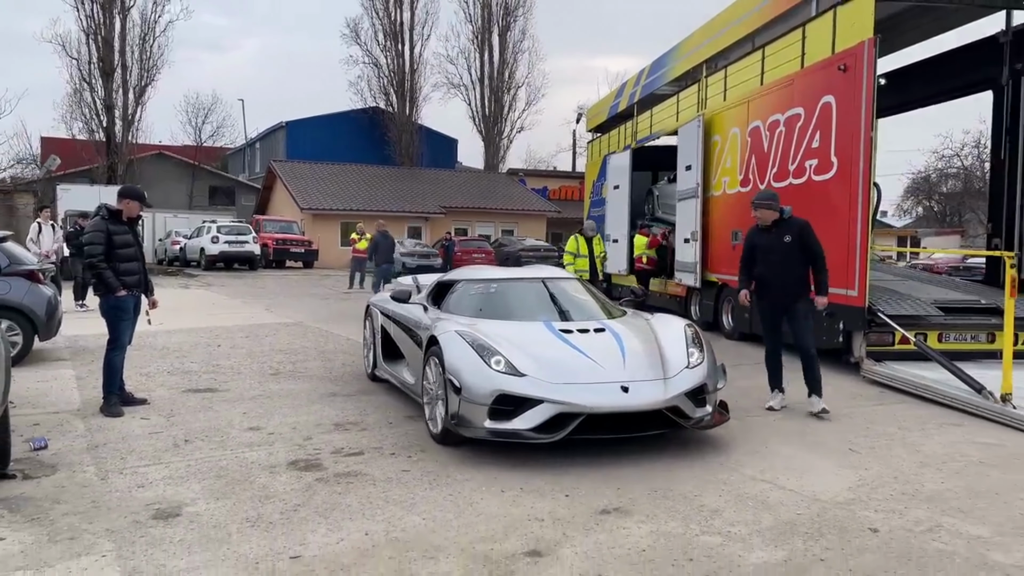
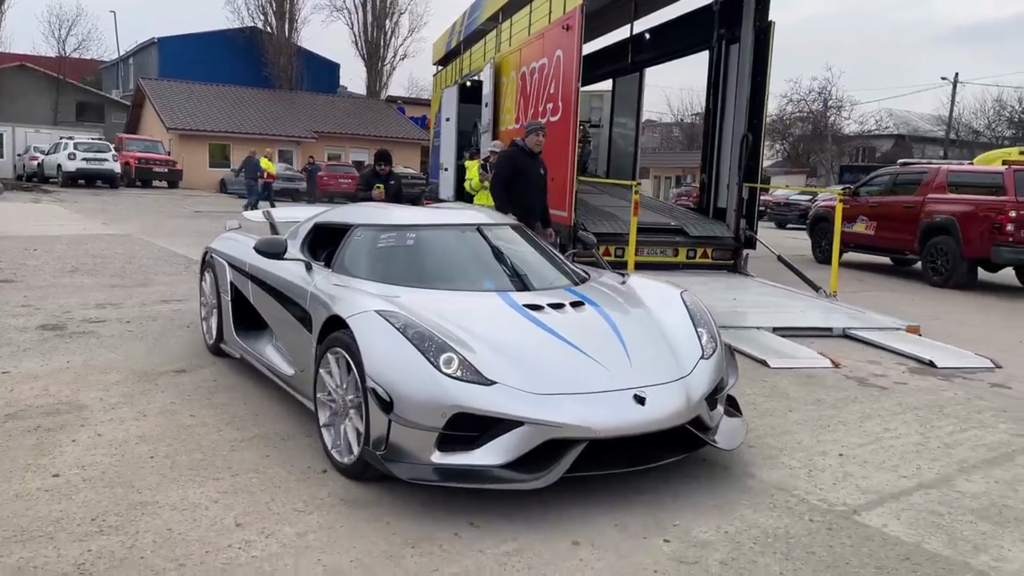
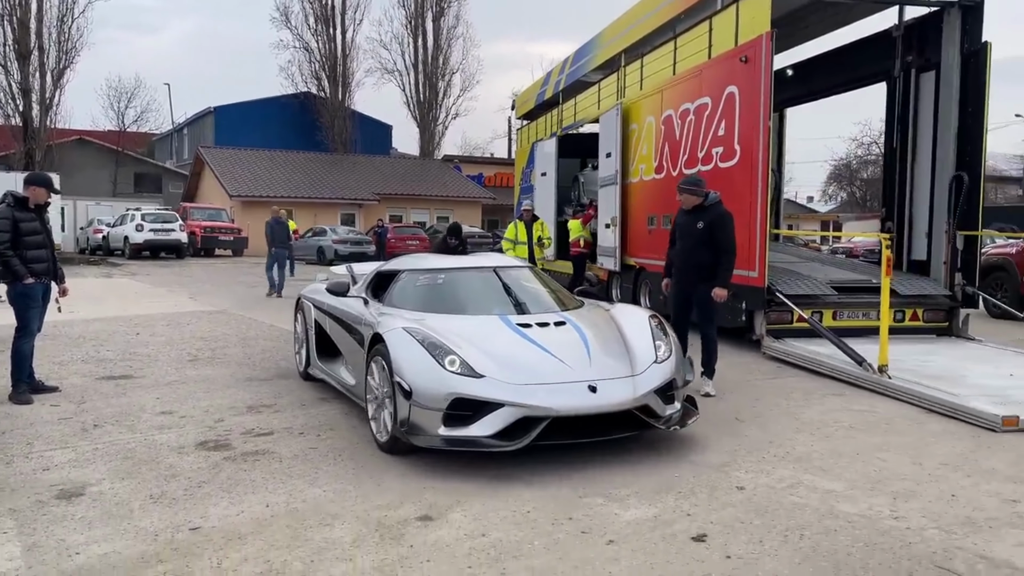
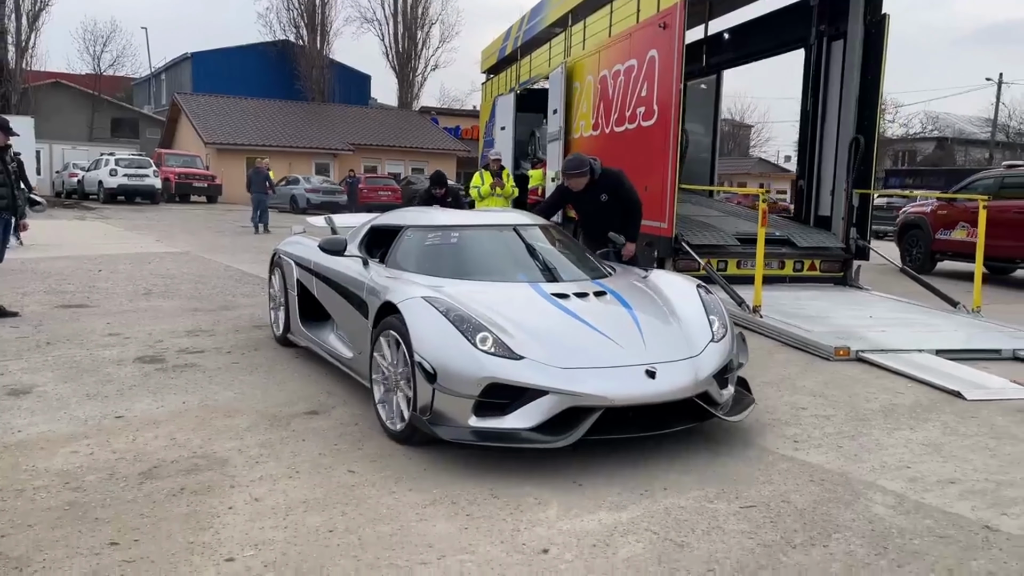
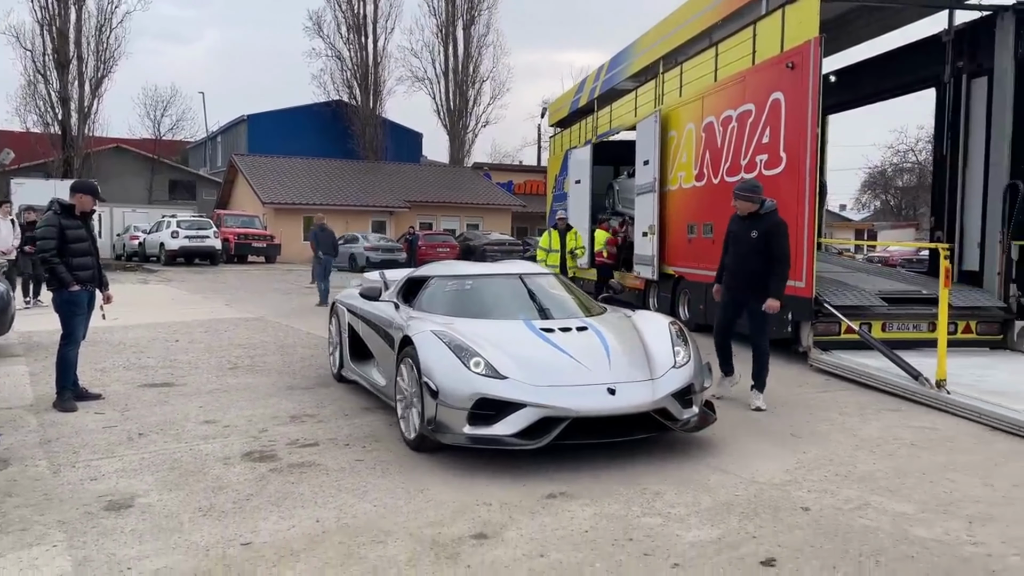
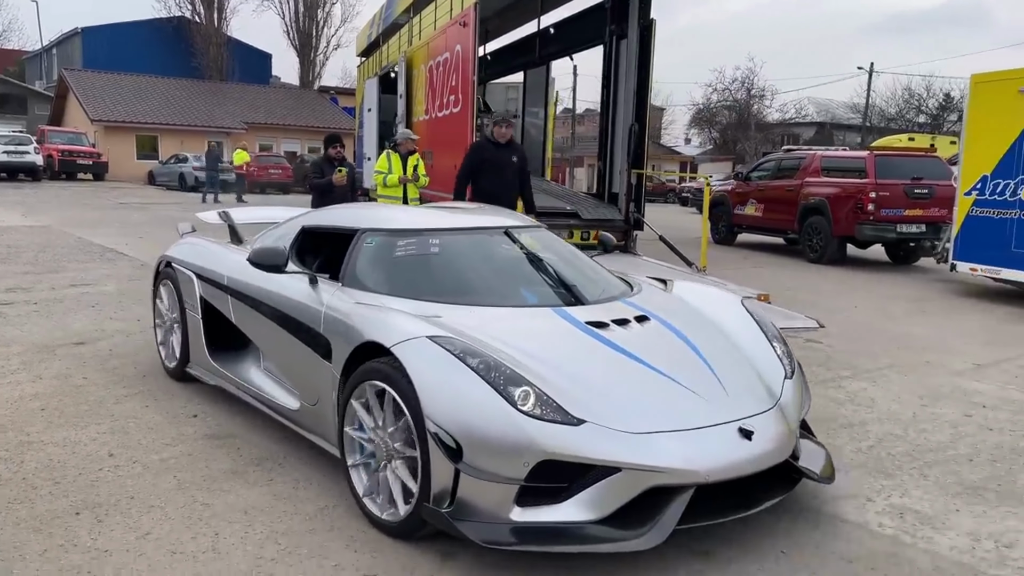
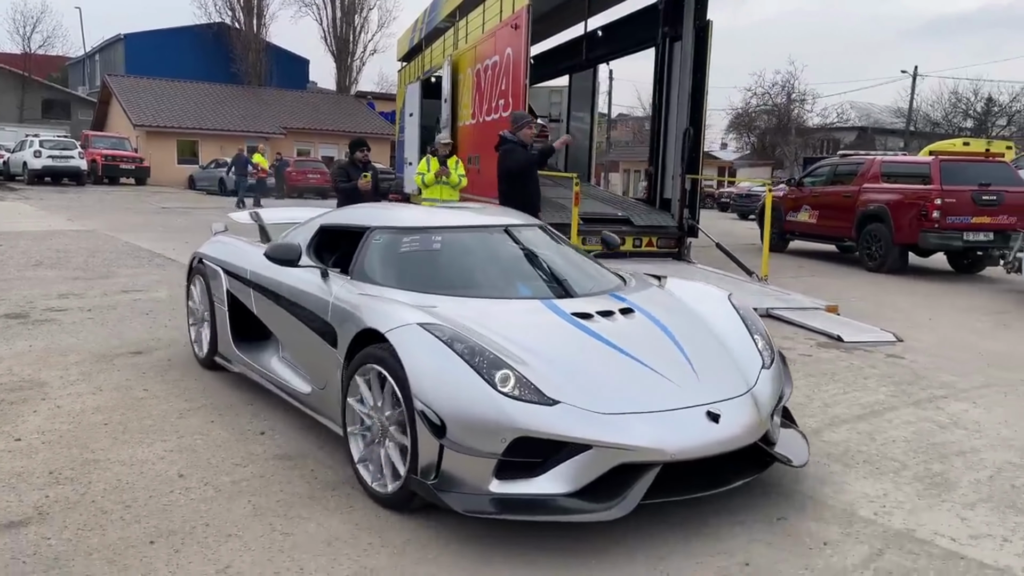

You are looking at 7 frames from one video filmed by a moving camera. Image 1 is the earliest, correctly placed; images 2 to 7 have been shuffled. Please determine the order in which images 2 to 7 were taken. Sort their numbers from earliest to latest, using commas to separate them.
5, 3, 4, 2, 7, 6
